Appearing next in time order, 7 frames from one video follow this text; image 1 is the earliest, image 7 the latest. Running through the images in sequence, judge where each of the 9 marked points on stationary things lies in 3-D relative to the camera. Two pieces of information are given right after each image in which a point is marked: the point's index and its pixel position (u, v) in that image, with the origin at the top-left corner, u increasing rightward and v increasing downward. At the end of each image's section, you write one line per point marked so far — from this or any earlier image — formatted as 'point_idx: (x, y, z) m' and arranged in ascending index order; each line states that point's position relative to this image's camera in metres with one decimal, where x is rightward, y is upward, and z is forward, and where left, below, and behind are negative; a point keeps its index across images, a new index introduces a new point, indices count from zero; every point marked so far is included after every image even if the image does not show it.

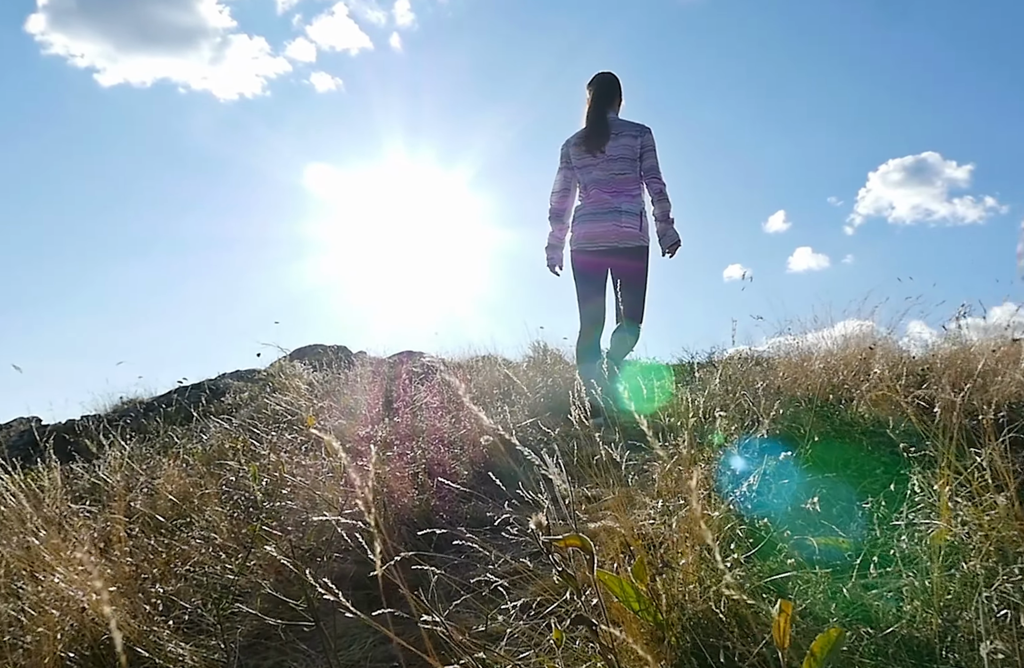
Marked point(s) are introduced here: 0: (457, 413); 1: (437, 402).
0: (-0.4, -0.6, +5.3) m
1: (-0.6, -0.6, +5.9) m
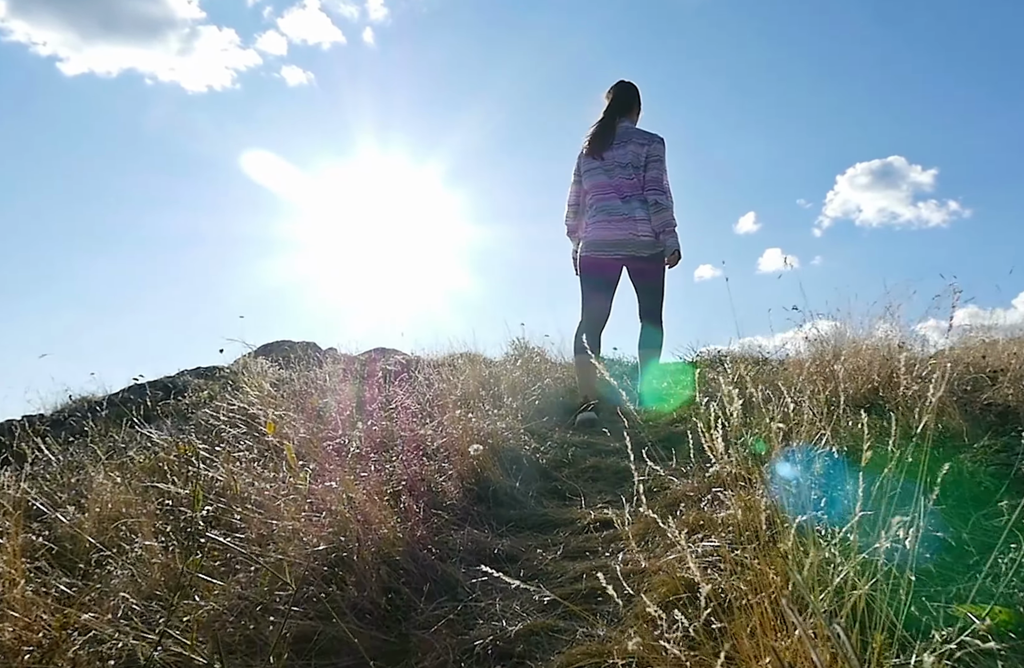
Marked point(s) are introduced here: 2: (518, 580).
0: (-0.5, -0.6, +4.7) m
1: (-0.7, -0.6, +5.3) m
2: (0.0, -0.9, +2.4) m
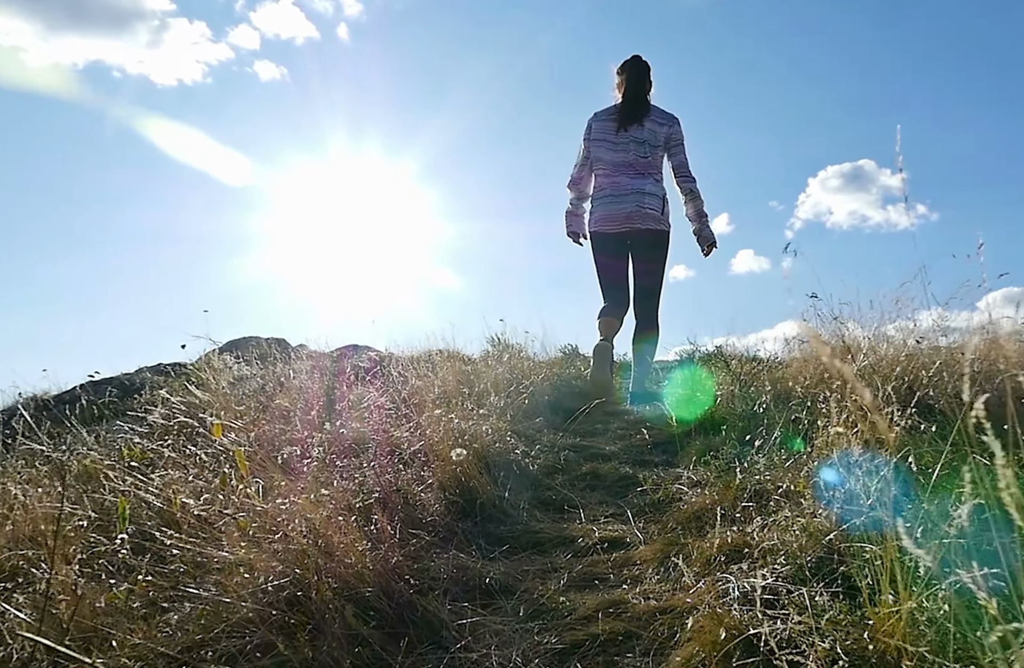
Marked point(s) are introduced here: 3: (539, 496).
0: (-0.6, -0.5, +4.2) m
1: (-0.9, -0.5, +4.9) m
2: (0.0, -0.8, +1.9) m
3: (+0.1, -0.8, +3.3) m
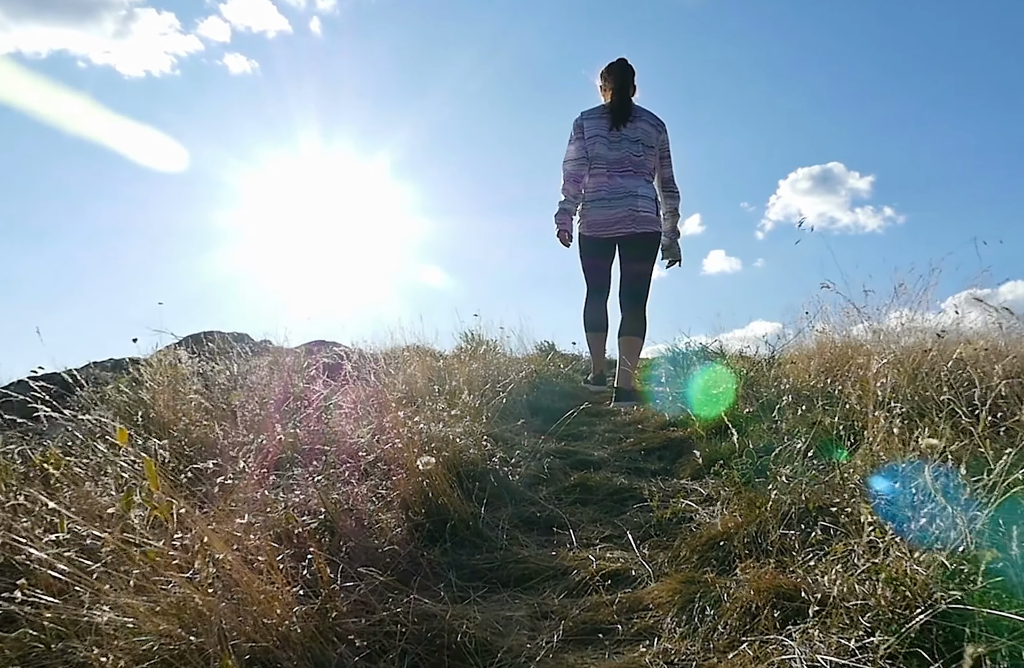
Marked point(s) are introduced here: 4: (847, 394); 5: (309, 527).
0: (-0.7, -0.5, +3.7) m
1: (-1.0, -0.5, +4.3) m
2: (0.0, -0.8, +1.4) m
3: (0.0, -0.8, +2.8) m
4: (+1.5, -0.3, +2.9) m
5: (-0.6, -0.6, +2.0) m
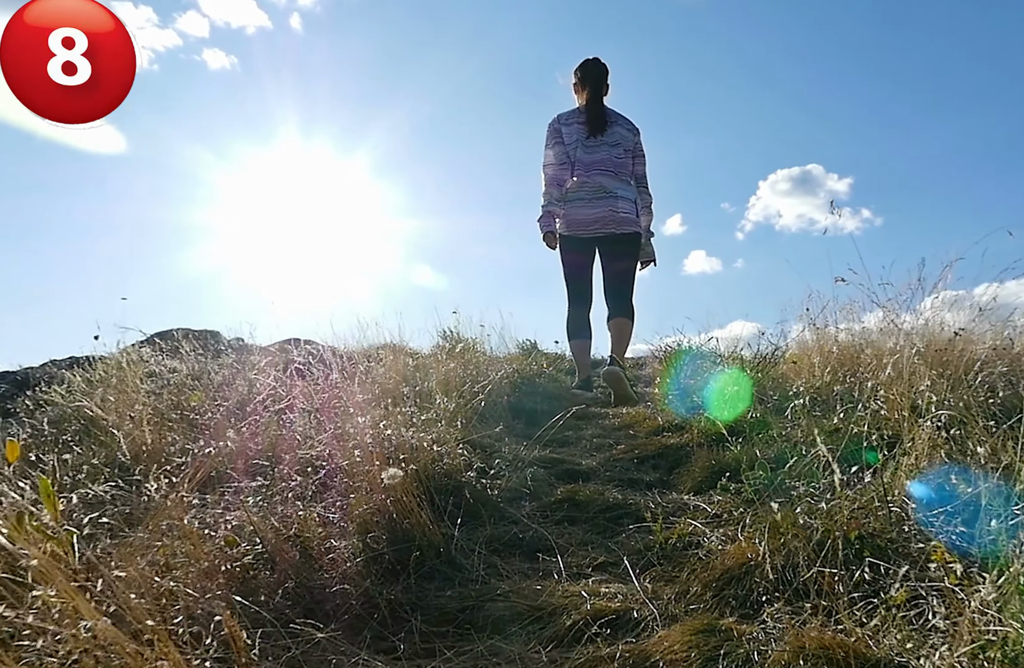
0: (-0.8, -0.5, +3.3) m
1: (-1.1, -0.4, +3.9) m
2: (-0.1, -0.8, +1.1) m
3: (0.0, -0.7, +2.4) m
4: (+1.4, -0.3, +2.6) m
5: (-0.7, -0.6, +1.6) m
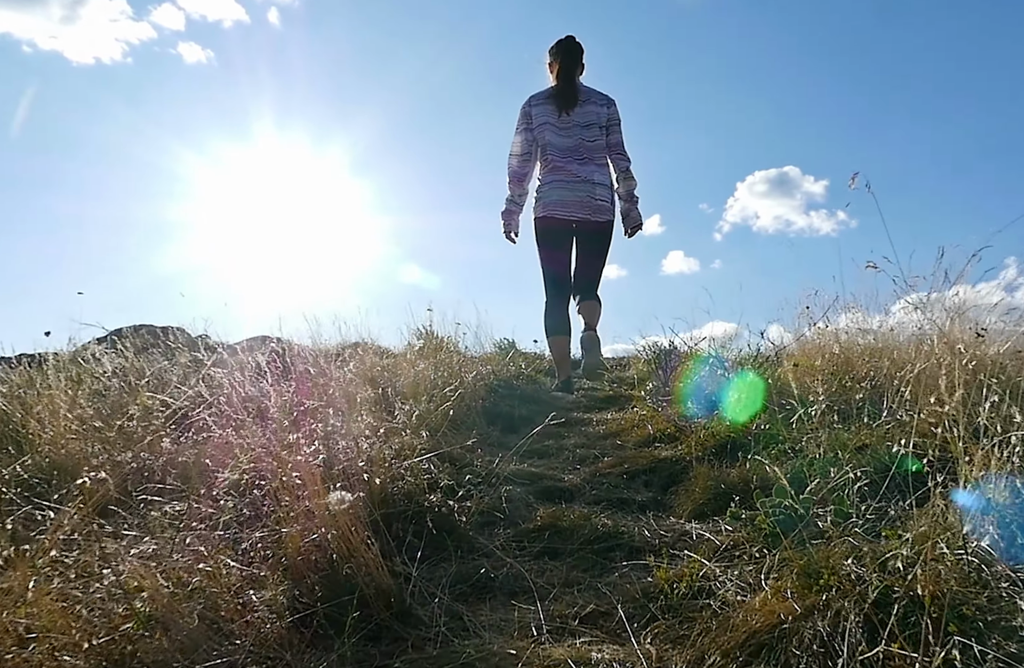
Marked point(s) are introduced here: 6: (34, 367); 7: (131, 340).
0: (-1.0, -0.4, +2.9) m
1: (-1.3, -0.4, +3.5) m
2: (-0.1, -0.8, +0.7) m
3: (-0.1, -0.7, +2.0) m
4: (+1.3, -0.3, +2.2) m
5: (-0.7, -0.5, +1.2) m
6: (-4.4, -0.3, +5.9) m
7: (-4.5, -0.1, +7.6) m
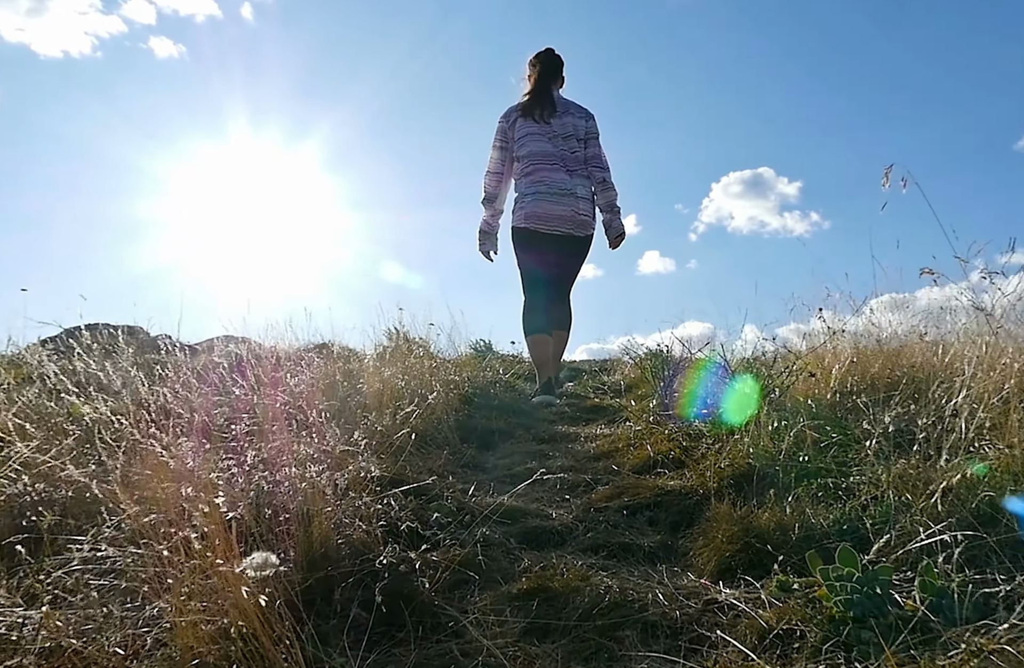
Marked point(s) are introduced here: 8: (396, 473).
0: (-1.0, -0.5, +2.3) m
1: (-1.4, -0.4, +2.9) m
2: (-0.1, -0.8, +0.1) m
3: (-0.2, -0.8, +1.5) m
4: (+1.2, -0.3, +1.8) m
5: (-0.7, -0.6, +0.6) m
6: (-4.6, -0.3, +5.2) m
7: (-4.8, -0.1, +6.9) m
8: (-0.5, -0.5, +2.6) m
